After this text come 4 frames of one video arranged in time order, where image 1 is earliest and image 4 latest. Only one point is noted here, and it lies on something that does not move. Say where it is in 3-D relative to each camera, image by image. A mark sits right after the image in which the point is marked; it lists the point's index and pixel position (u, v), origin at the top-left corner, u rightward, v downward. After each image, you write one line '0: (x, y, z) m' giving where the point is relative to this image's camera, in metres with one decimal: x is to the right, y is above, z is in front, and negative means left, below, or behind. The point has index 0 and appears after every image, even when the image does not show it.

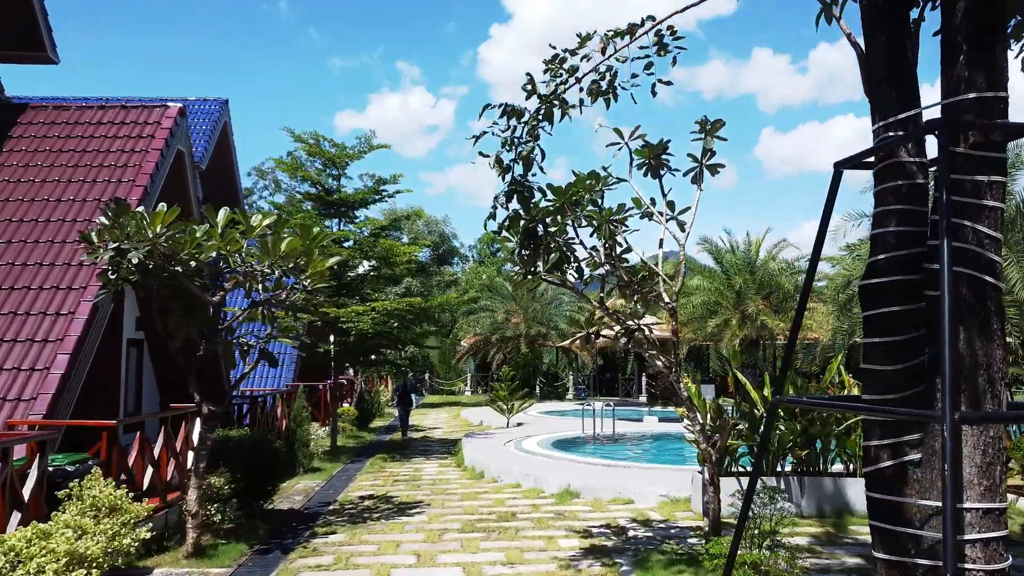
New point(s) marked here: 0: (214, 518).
0: (-2.8, -2.2, +7.7) m
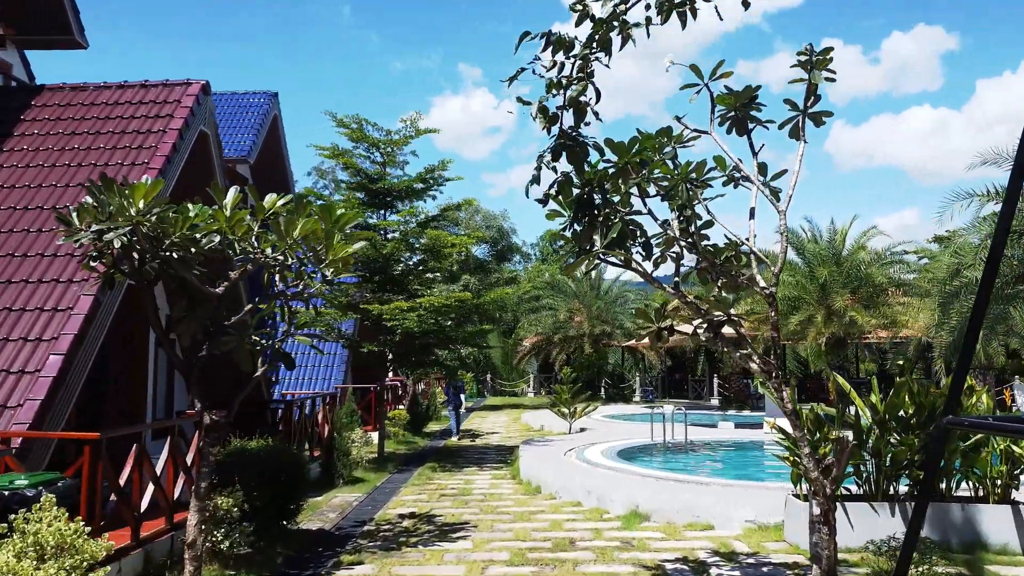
0: (-2.4, -2.1, +6.6) m
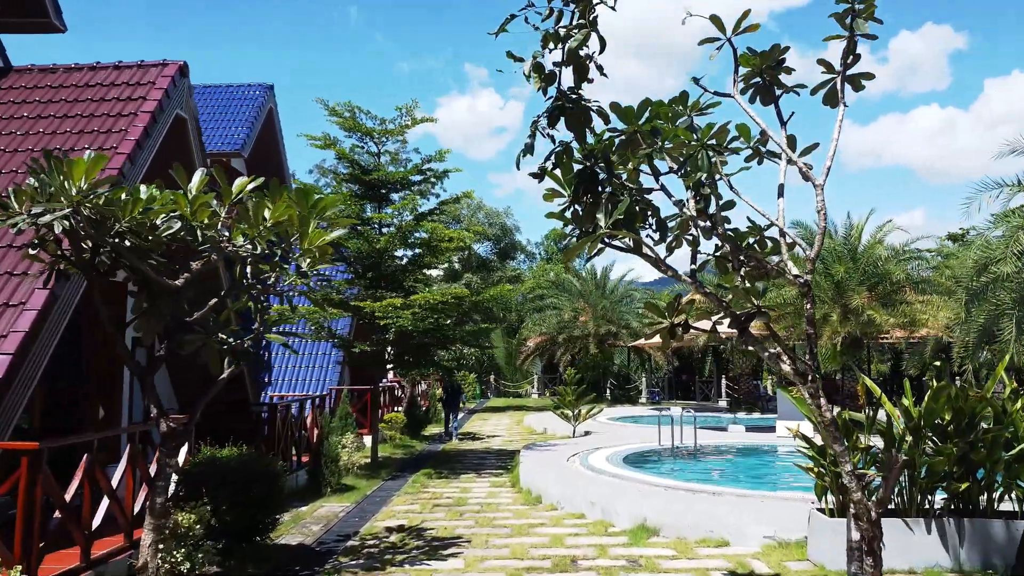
0: (-2.4, -2.0, +6.0) m
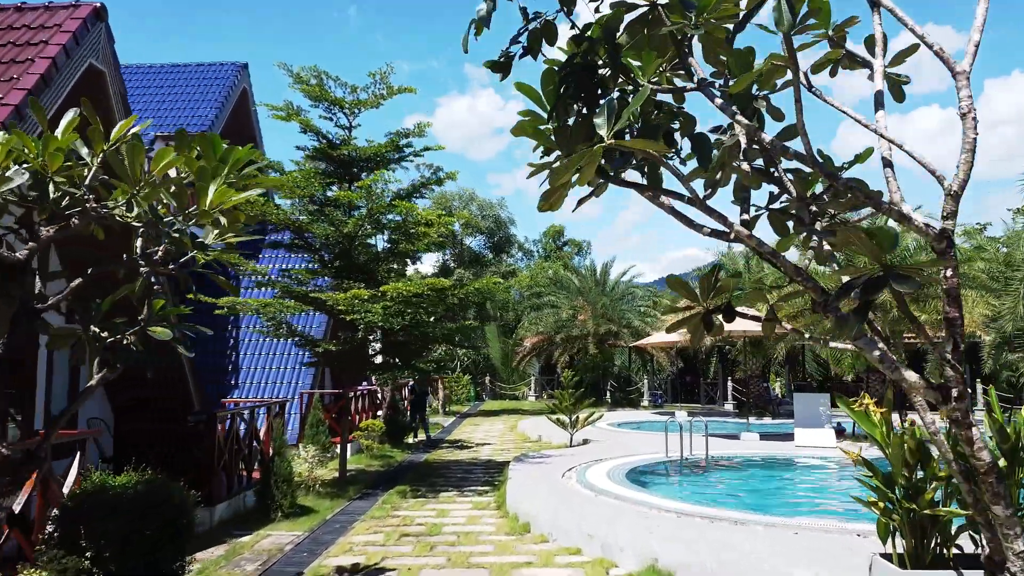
0: (-2.6, -1.9, +4.4) m
